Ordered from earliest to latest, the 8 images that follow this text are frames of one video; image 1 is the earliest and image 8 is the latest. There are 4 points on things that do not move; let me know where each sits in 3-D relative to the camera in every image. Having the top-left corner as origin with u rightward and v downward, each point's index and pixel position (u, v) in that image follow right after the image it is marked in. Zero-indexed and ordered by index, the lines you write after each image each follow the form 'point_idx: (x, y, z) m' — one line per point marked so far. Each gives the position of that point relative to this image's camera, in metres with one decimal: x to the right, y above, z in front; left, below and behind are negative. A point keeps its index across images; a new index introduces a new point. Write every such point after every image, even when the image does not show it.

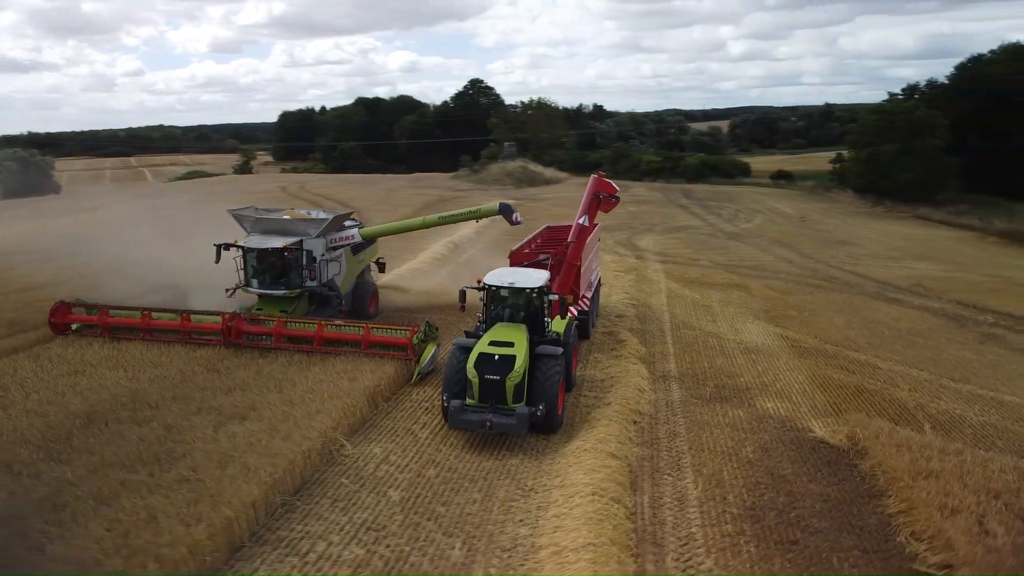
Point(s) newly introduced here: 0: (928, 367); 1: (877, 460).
0: (+7.6, -1.4, +14.9) m
1: (+4.3, -2.0, +9.6) m
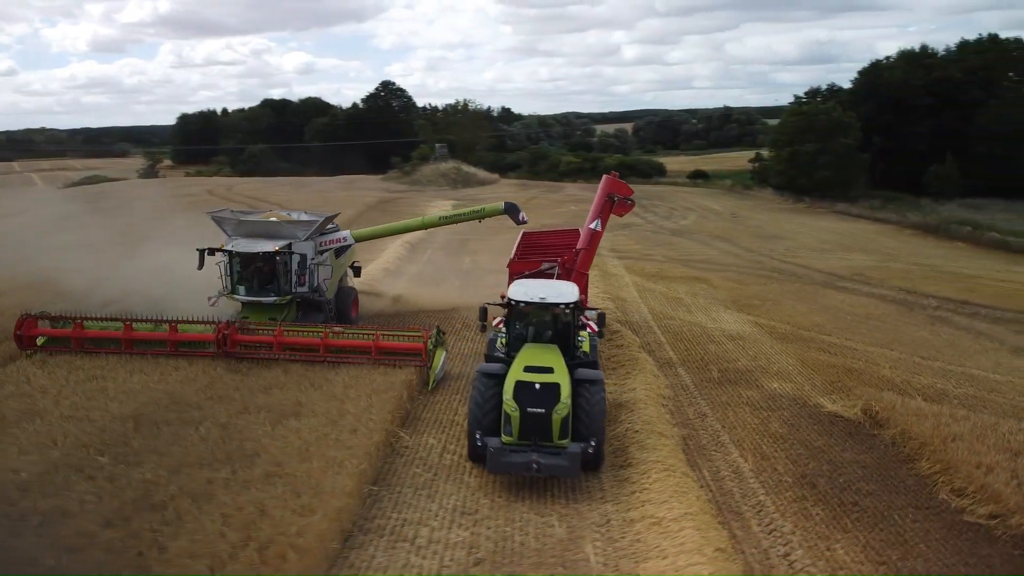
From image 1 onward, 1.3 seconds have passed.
0: (+7.6, -1.2, +16.1) m
1: (+5.0, -1.8, +10.4) m
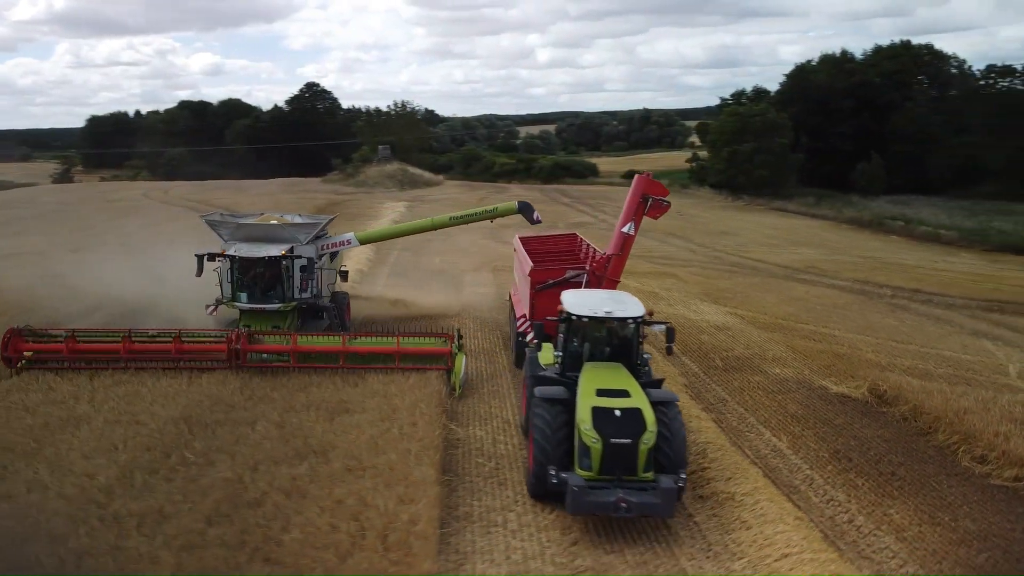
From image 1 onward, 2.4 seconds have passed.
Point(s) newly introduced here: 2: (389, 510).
0: (+7.5, -0.9, +17.1) m
1: (+5.5, -1.6, +11.2) m
2: (-1.1, -1.9, +7.1) m
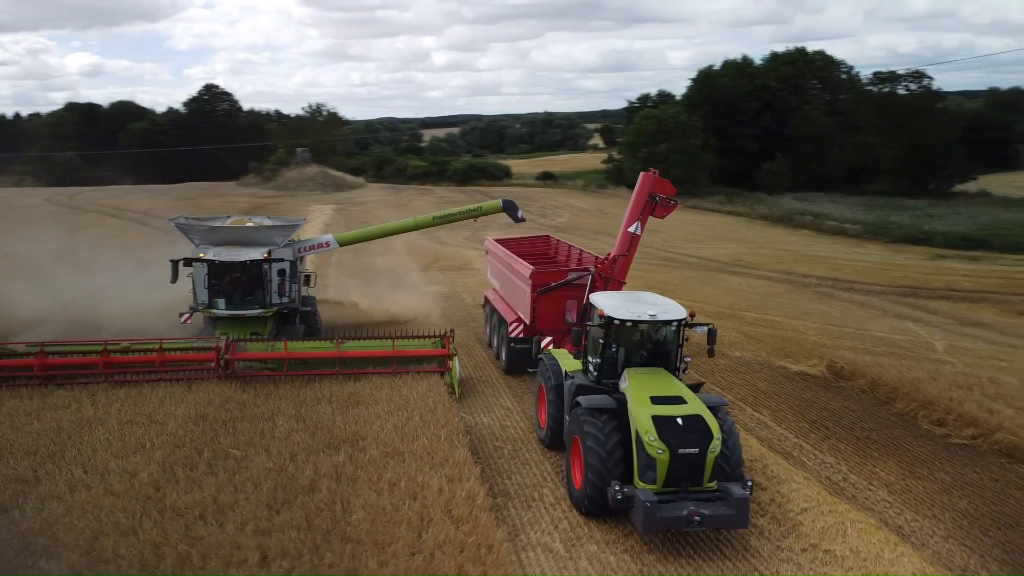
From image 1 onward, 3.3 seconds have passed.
0: (+6.7, -0.7, +18.4) m
1: (+5.4, -1.4, +12.3) m
2: (-0.6, -1.8, +7.5) m
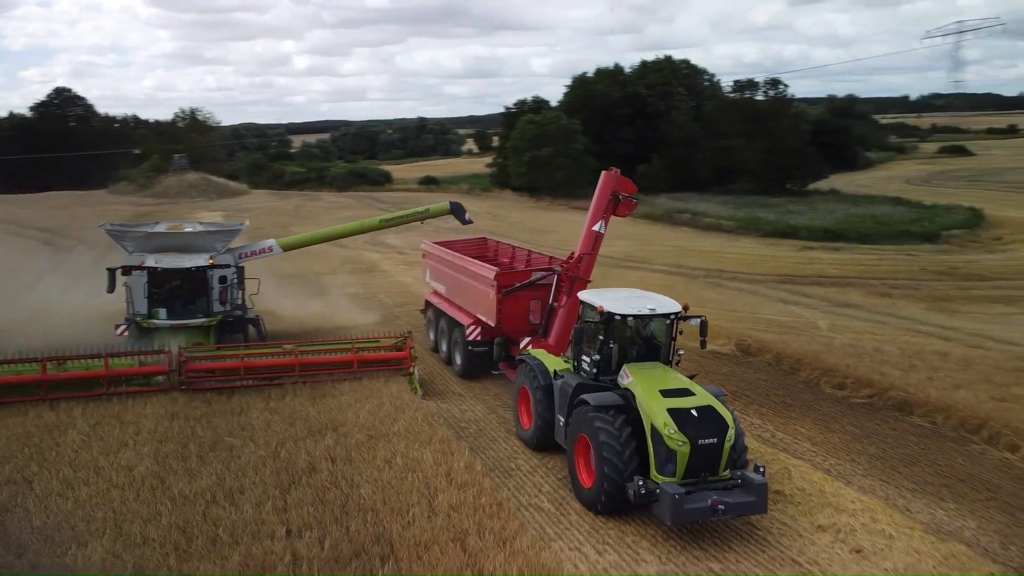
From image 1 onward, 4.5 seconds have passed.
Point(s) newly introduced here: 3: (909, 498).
0: (+4.7, -0.4, +20.1) m
1: (+4.4, -1.1, +13.8) m
2: (-0.7, -1.7, +8.1) m
3: (+4.0, -2.1, +8.2) m
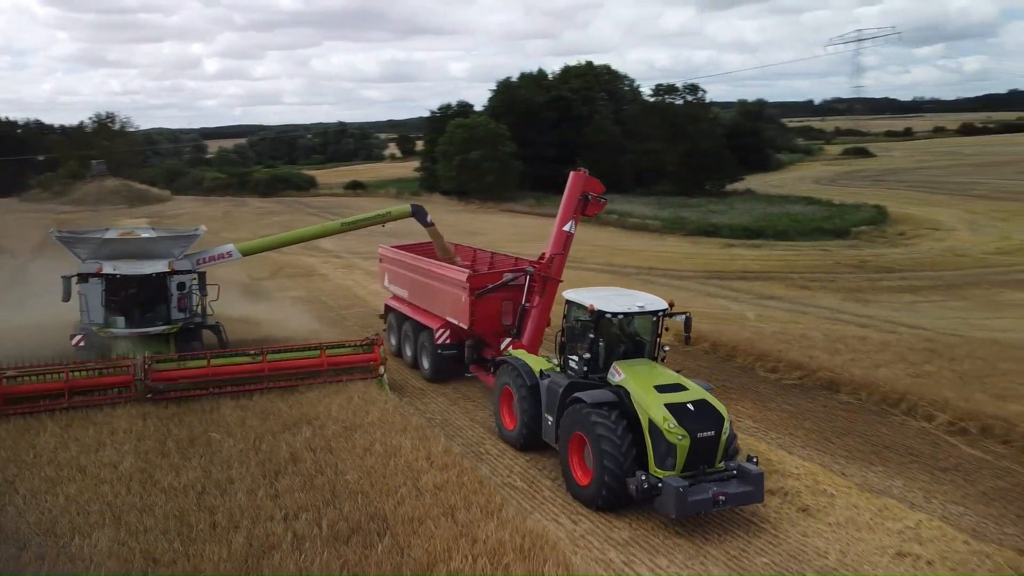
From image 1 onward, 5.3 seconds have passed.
0: (+3.3, -0.3, +21.0) m
1: (+3.6, -1.0, +14.7) m
2: (-1.0, -1.7, +8.5) m
3: (+3.7, -2.0, +9.1) m
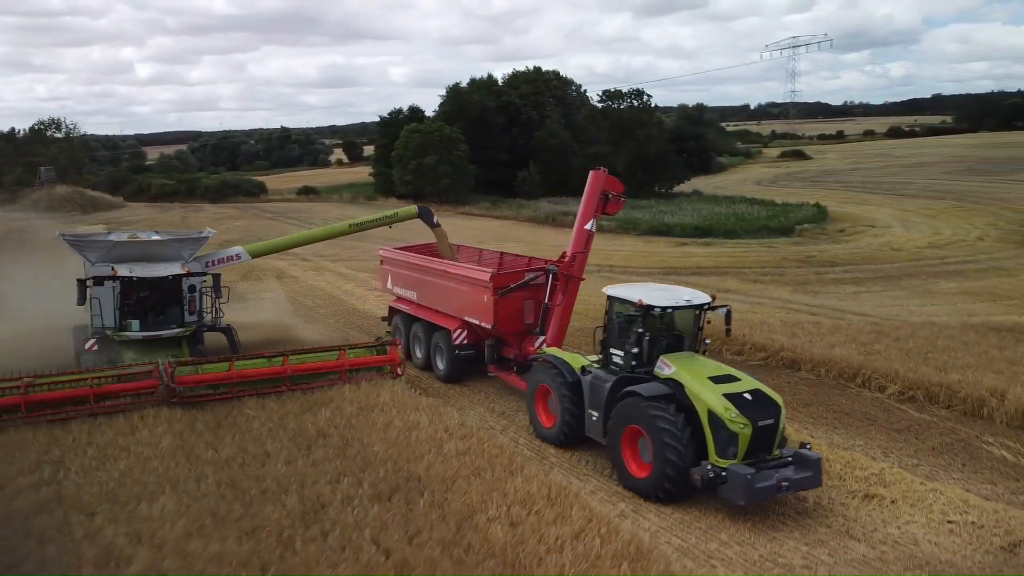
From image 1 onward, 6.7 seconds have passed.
0: (+2.5, -0.2, +22.0) m
1: (+3.2, -0.8, +15.8) m
2: (-0.9, -1.5, +9.3) m
3: (+3.7, -1.8, +10.2) m
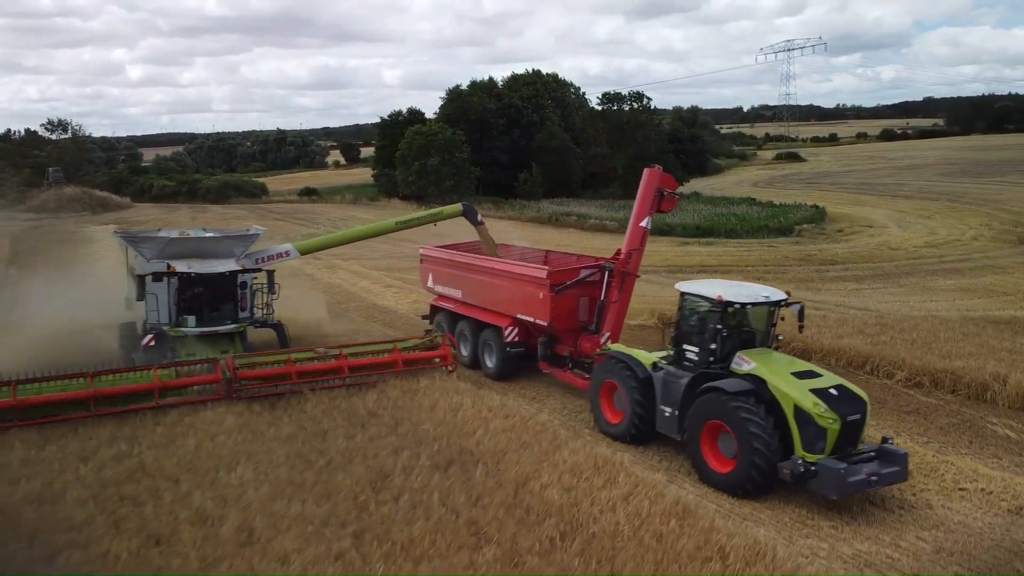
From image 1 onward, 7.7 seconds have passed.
0: (+2.8, -0.1, +22.7) m
1: (+3.6, -0.7, +16.4) m
2: (-0.5, -1.4, +9.9) m
3: (+4.2, -1.6, +10.9) m
